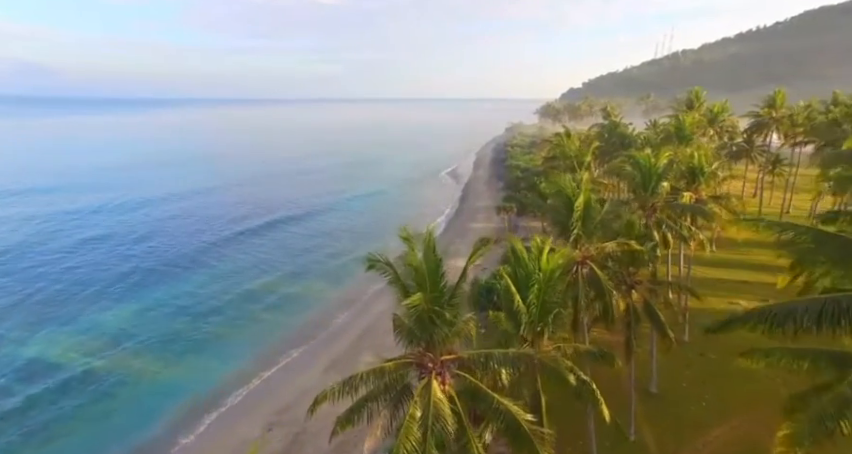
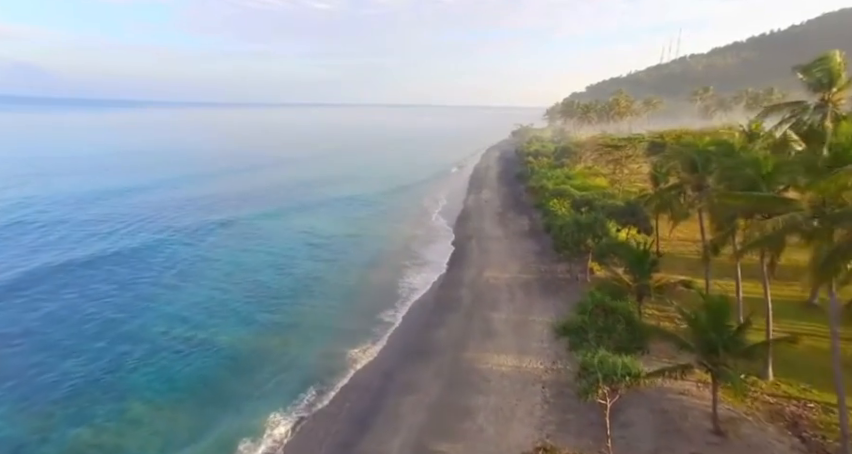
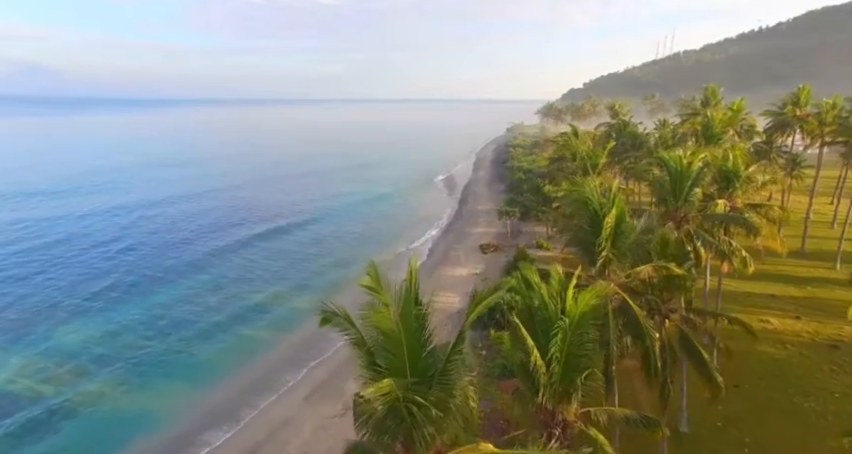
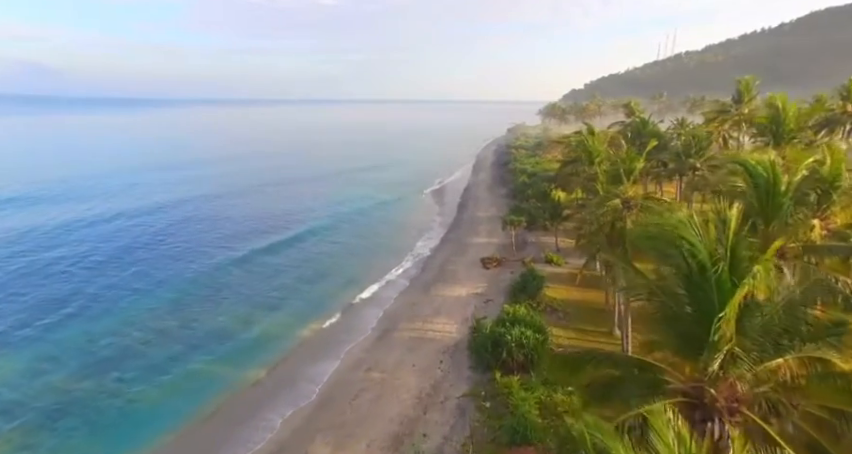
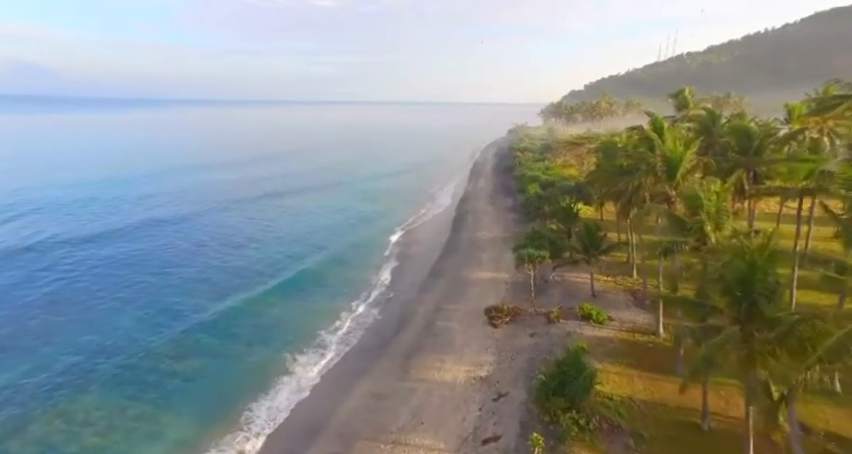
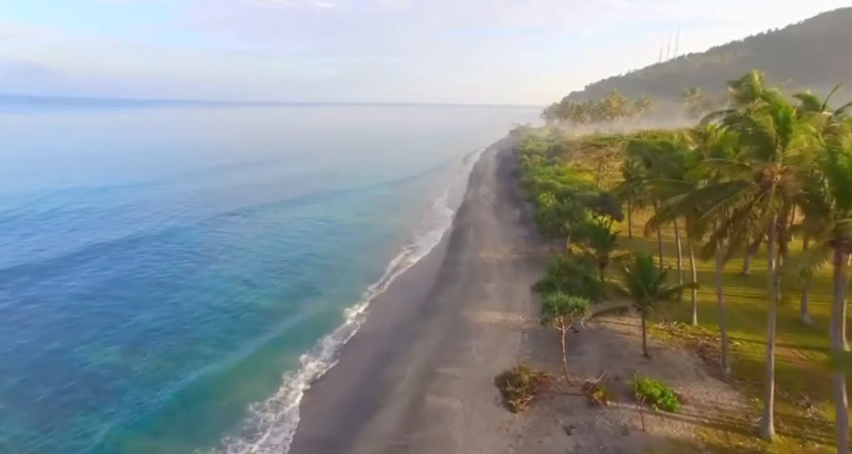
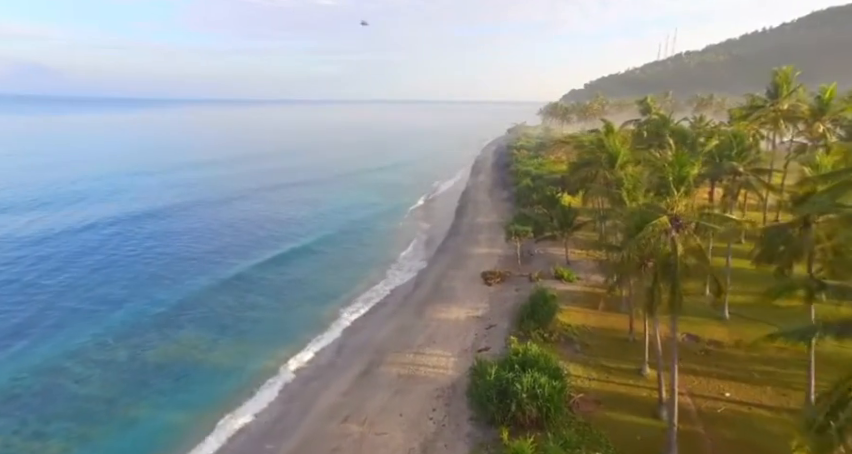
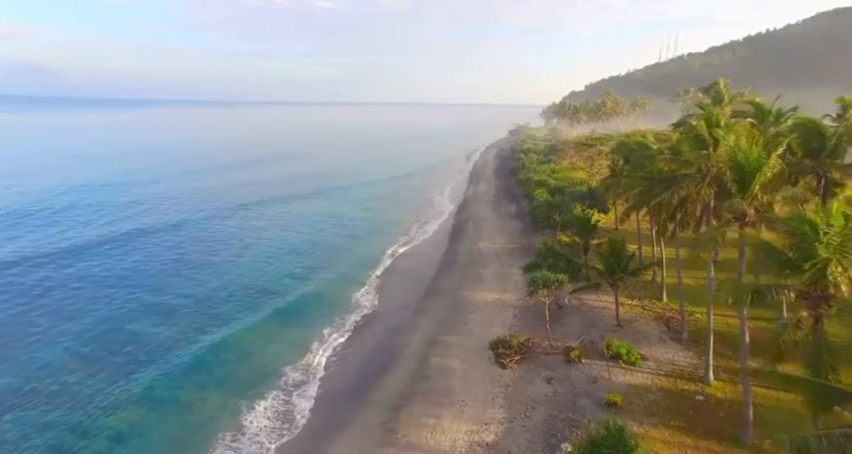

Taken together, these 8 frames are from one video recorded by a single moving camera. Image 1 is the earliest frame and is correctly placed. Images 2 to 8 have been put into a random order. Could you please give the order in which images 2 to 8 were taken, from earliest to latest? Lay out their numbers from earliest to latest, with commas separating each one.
3, 4, 7, 5, 8, 6, 2
